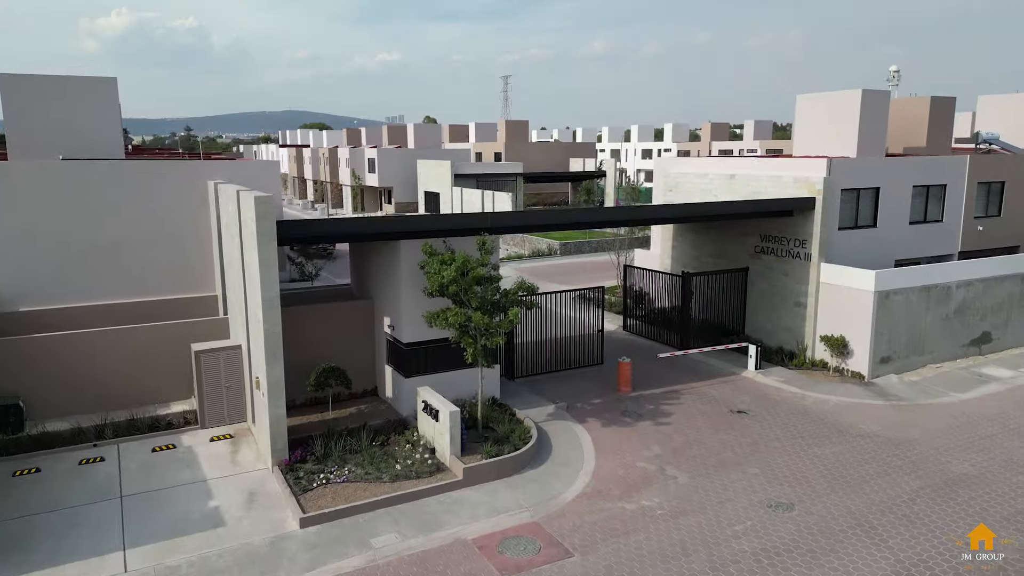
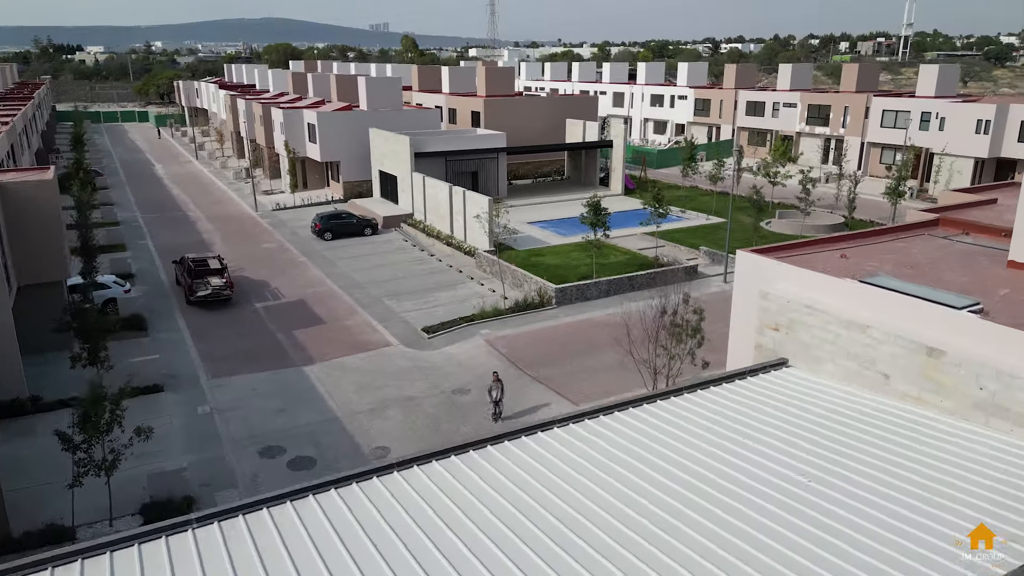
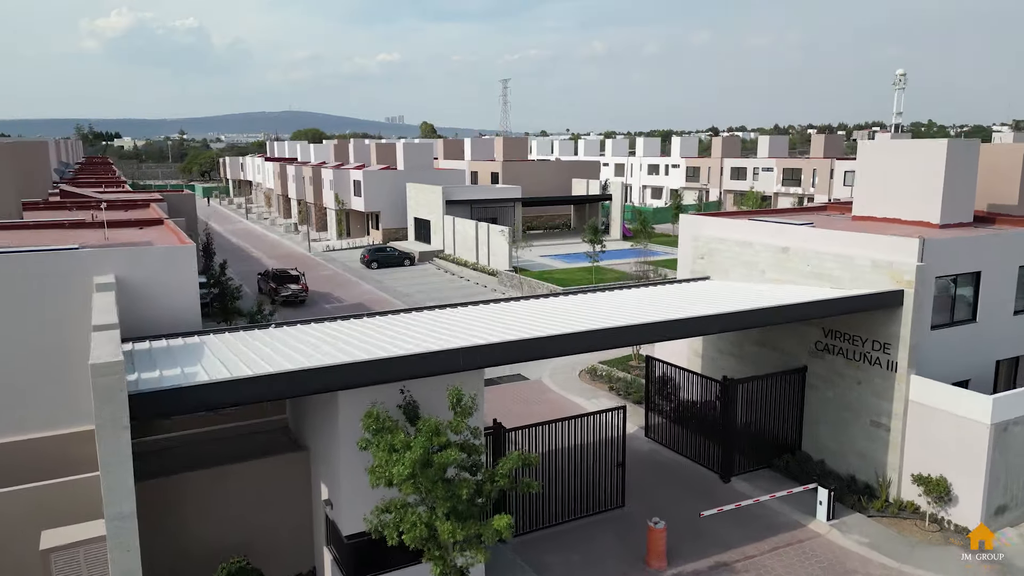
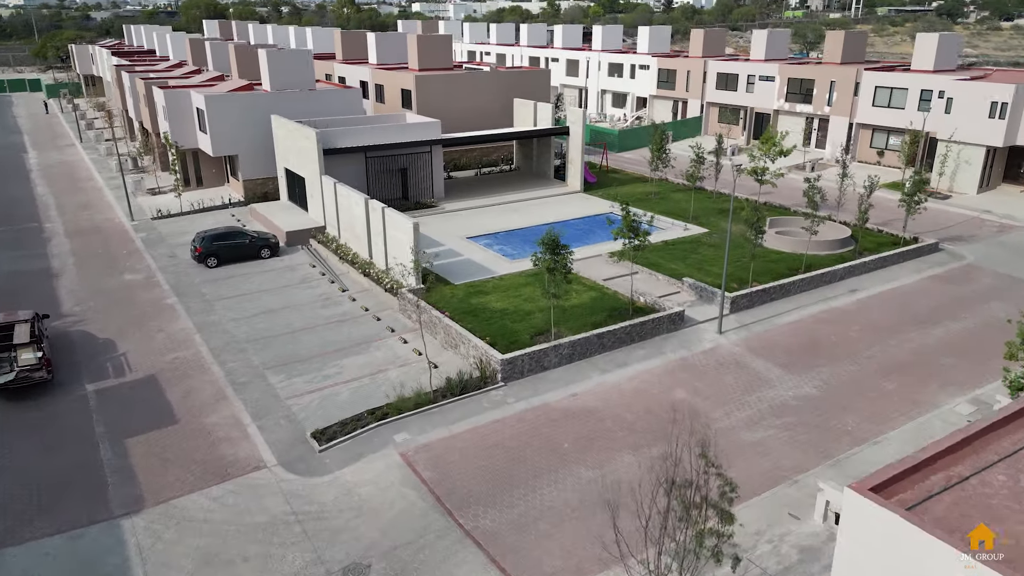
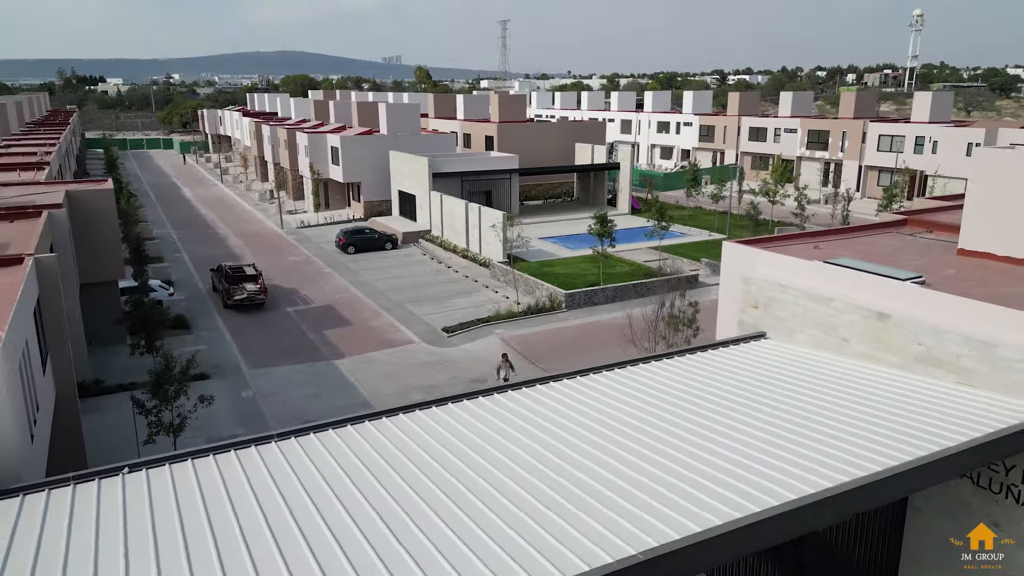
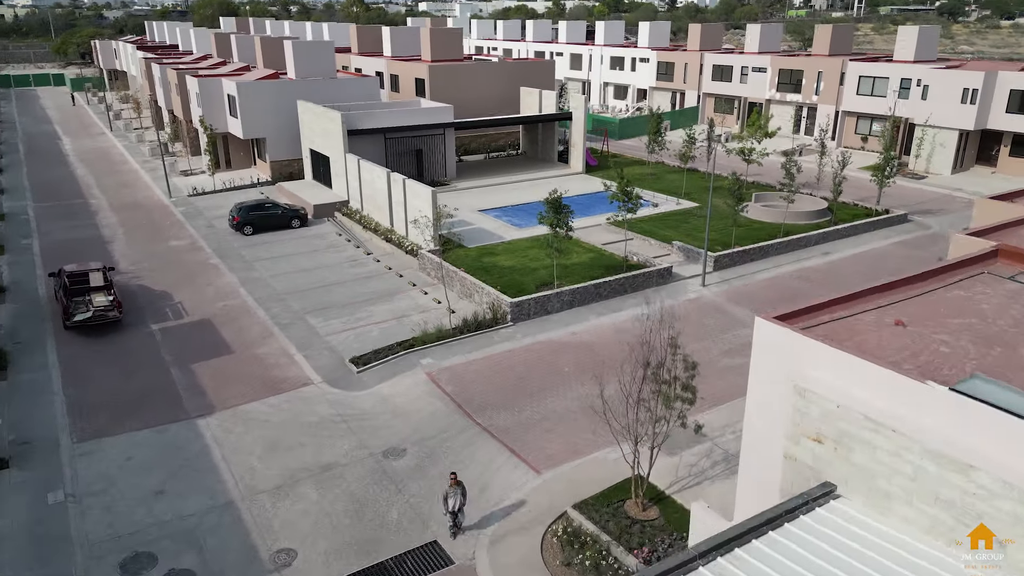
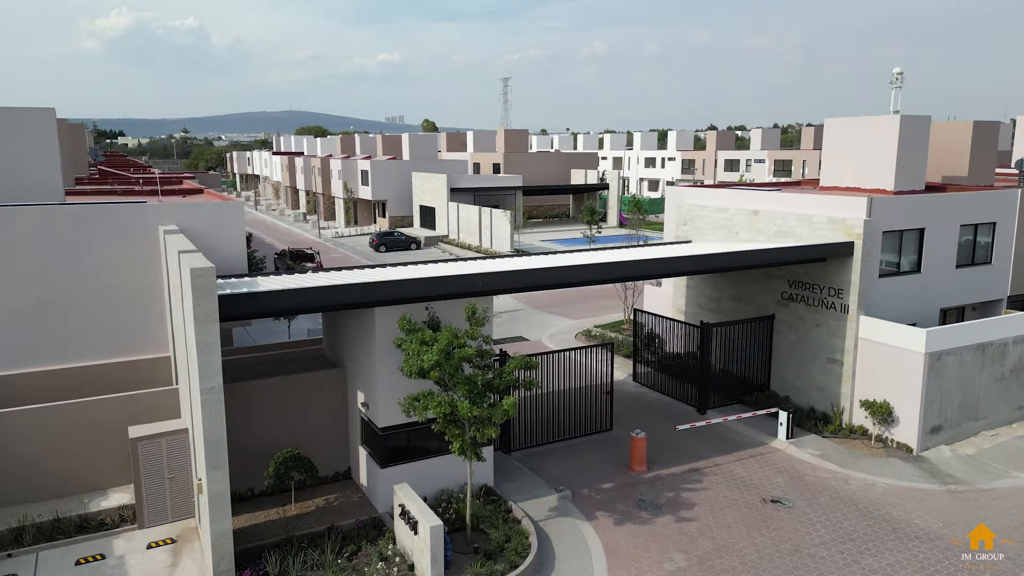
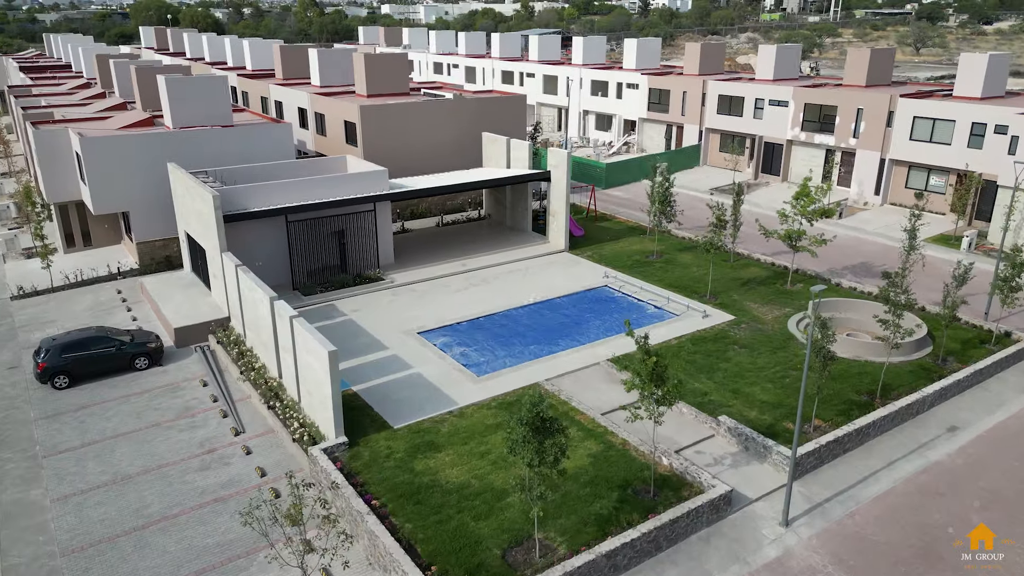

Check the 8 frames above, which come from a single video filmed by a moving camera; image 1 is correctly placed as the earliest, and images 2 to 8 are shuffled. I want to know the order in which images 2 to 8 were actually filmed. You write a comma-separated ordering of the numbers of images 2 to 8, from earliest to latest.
7, 3, 5, 2, 6, 4, 8
